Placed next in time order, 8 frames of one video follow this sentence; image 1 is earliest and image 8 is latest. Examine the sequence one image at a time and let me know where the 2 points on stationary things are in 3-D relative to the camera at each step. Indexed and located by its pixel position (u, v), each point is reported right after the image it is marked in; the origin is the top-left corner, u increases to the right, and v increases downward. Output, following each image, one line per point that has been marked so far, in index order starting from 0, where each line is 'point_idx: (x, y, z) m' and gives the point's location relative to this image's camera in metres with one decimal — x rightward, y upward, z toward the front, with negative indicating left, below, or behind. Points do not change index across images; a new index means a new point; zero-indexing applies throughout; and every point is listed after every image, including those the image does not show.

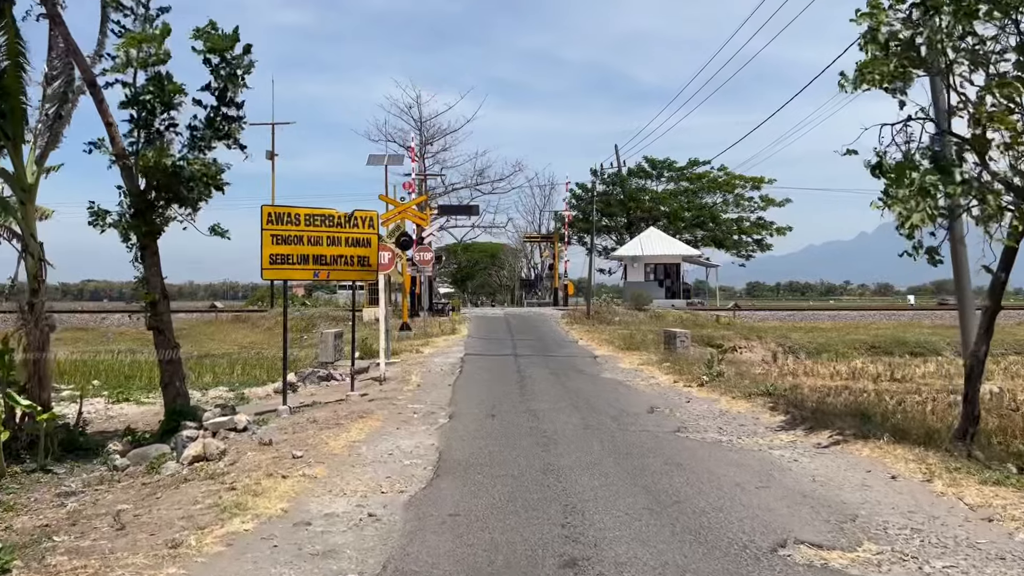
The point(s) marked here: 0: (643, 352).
0: (+3.2, -1.6, +18.1) m
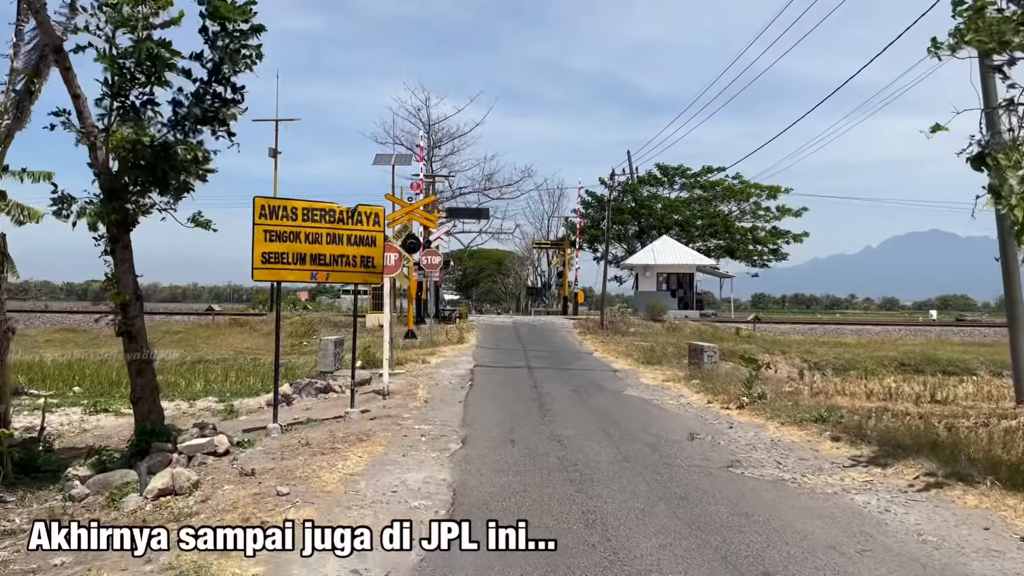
0: (+3.5, -1.8, +16.8) m
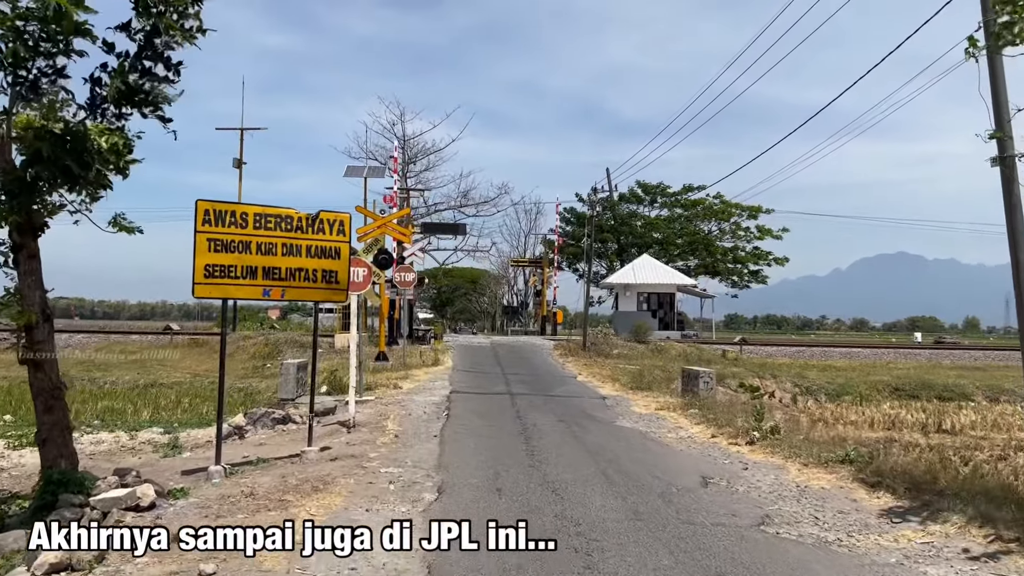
0: (+3.1, -2.2, +15.6) m
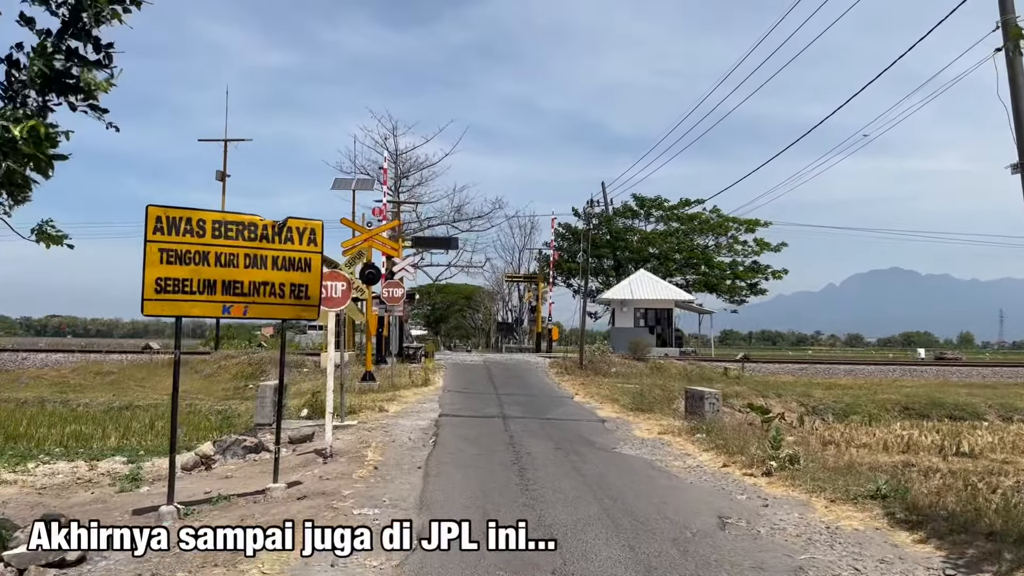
0: (+2.9, -2.5, +14.7) m
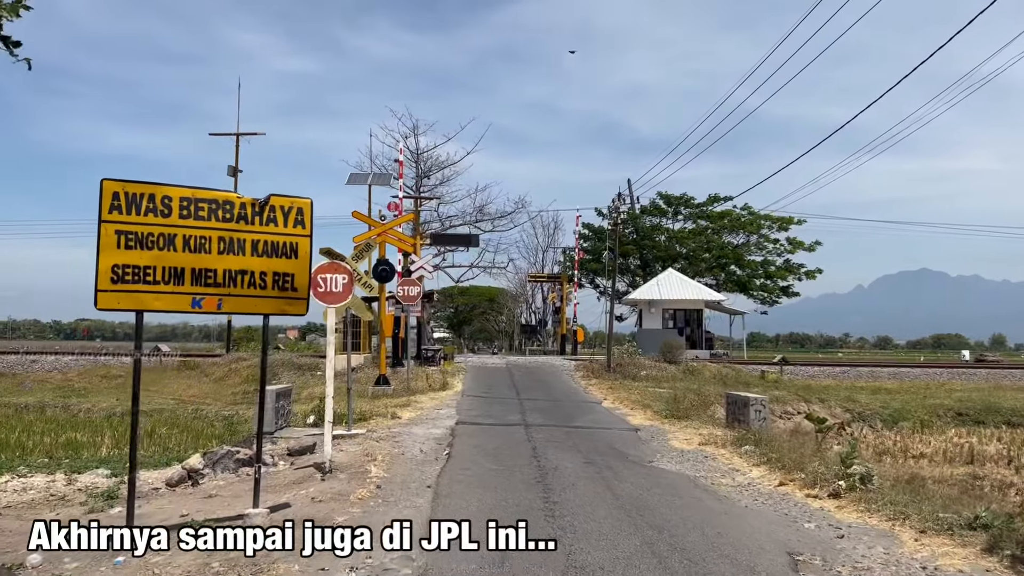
0: (+3.3, -2.4, +13.4) m
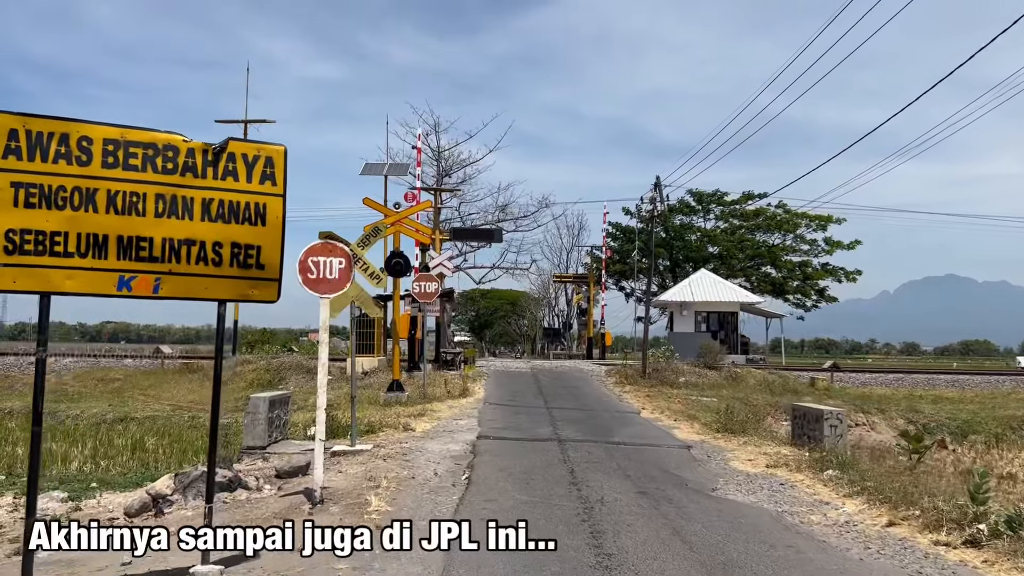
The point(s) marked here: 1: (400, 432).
0: (+3.8, -2.3, +11.5) m
1: (-1.7, -2.2, +11.4) m
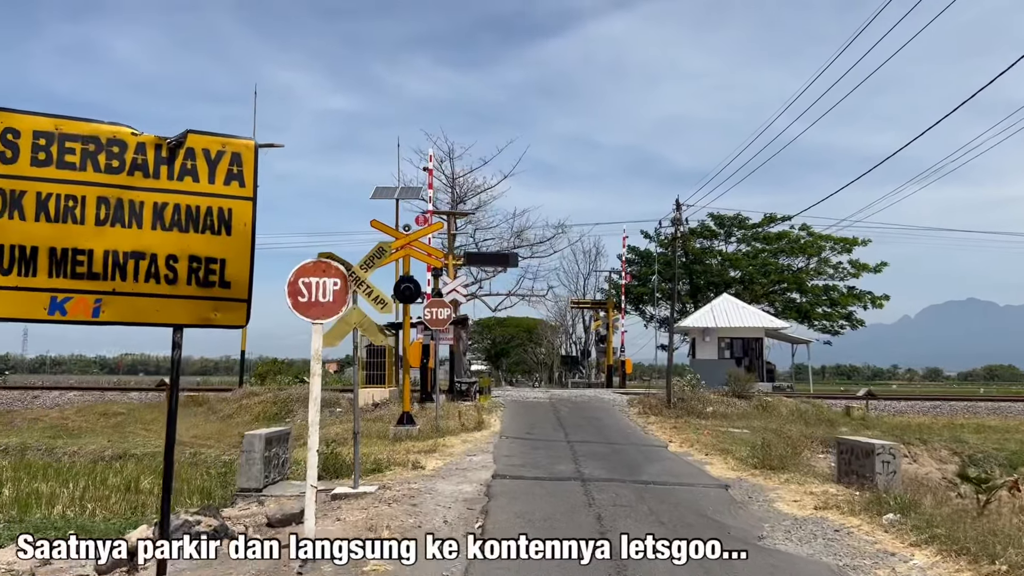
0: (+4.1, -2.7, +10.5) m
1: (-1.4, -2.6, +10.5) m
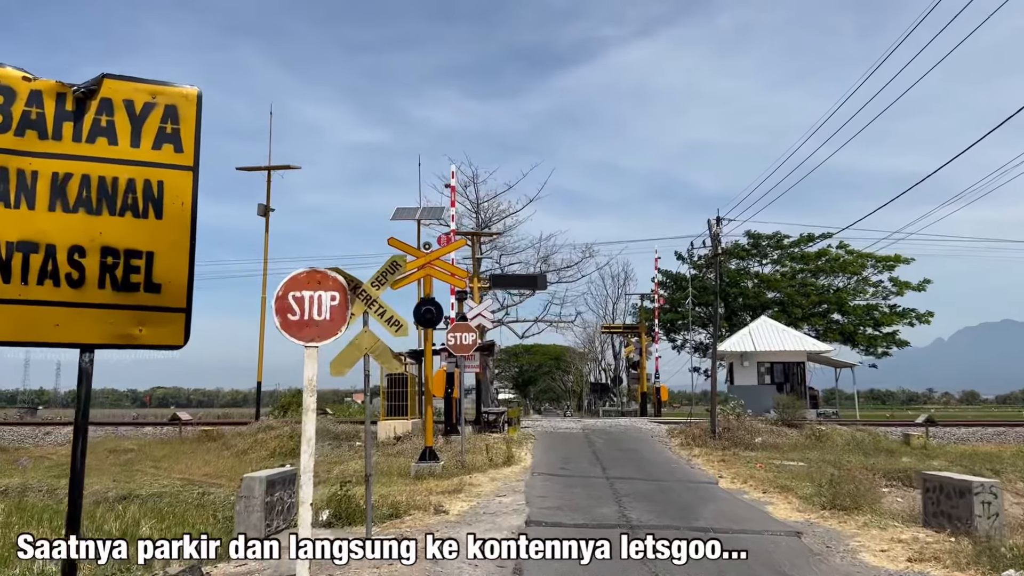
0: (+4.5, -2.8, +9.0) m
1: (-1.0, -2.8, +9.3) m
